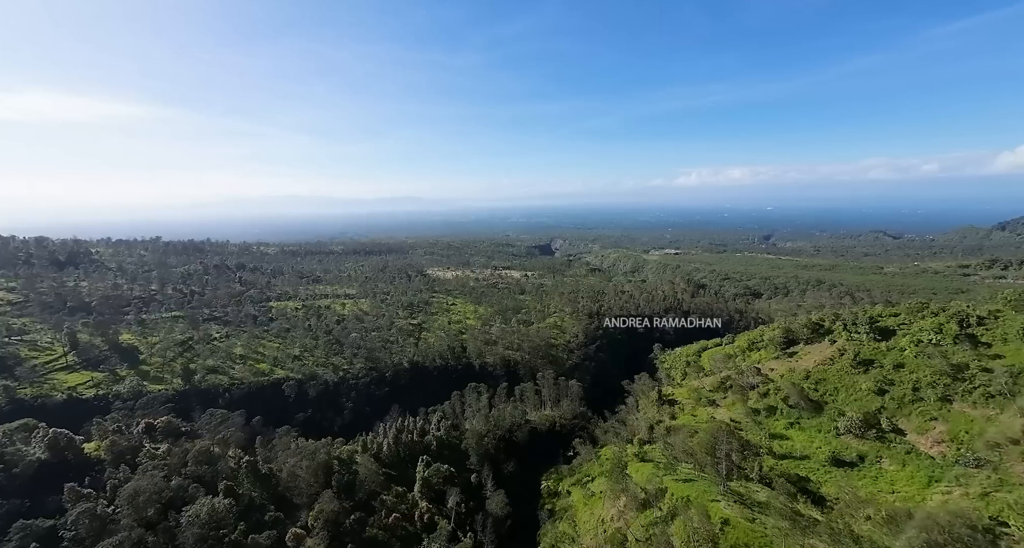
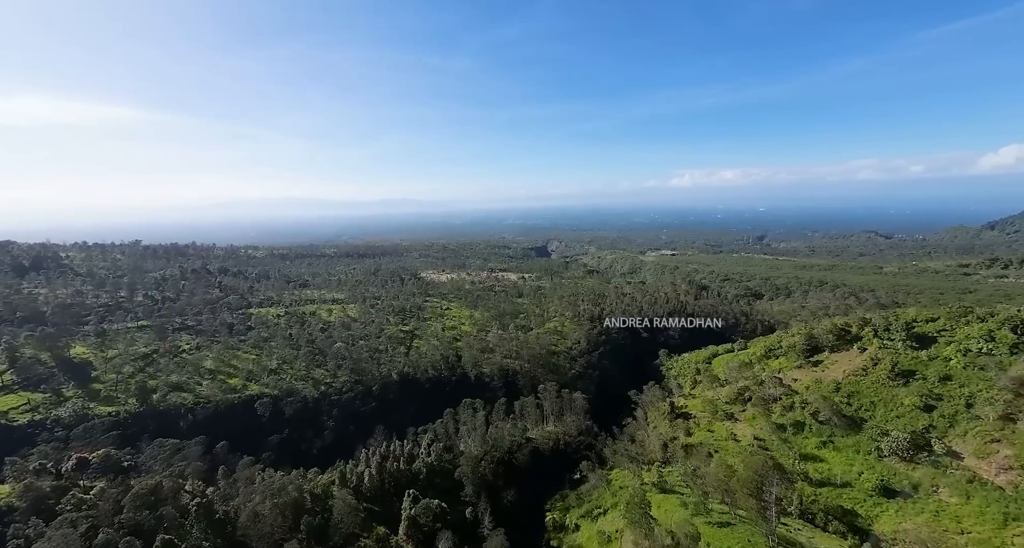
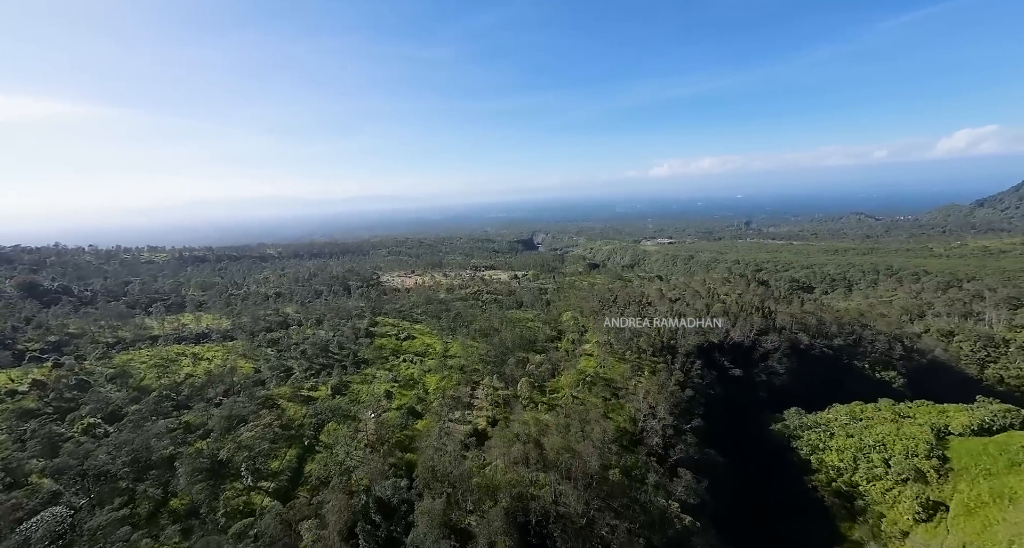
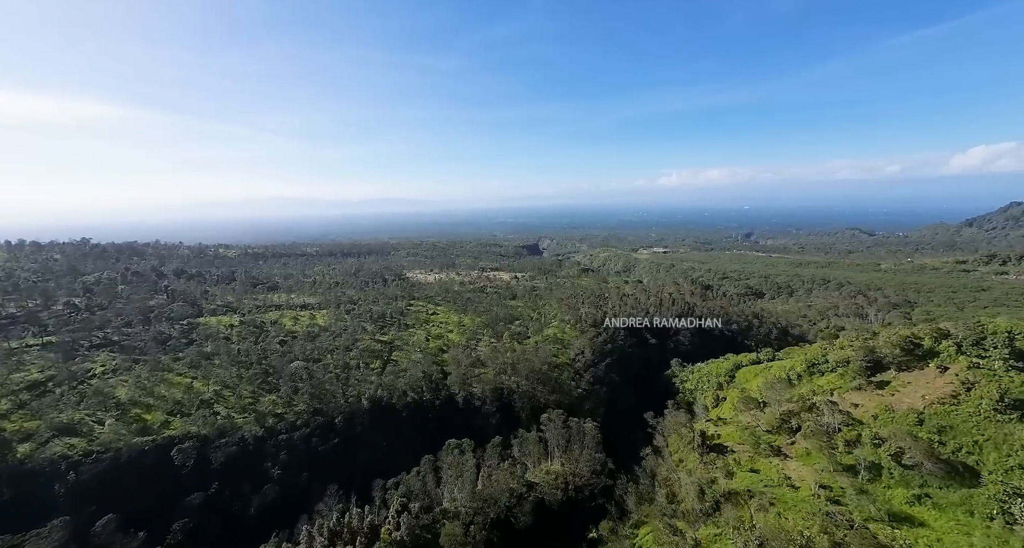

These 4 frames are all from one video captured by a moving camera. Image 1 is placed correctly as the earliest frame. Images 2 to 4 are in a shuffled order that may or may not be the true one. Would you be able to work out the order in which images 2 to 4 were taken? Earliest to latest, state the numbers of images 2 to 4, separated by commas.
2, 4, 3
